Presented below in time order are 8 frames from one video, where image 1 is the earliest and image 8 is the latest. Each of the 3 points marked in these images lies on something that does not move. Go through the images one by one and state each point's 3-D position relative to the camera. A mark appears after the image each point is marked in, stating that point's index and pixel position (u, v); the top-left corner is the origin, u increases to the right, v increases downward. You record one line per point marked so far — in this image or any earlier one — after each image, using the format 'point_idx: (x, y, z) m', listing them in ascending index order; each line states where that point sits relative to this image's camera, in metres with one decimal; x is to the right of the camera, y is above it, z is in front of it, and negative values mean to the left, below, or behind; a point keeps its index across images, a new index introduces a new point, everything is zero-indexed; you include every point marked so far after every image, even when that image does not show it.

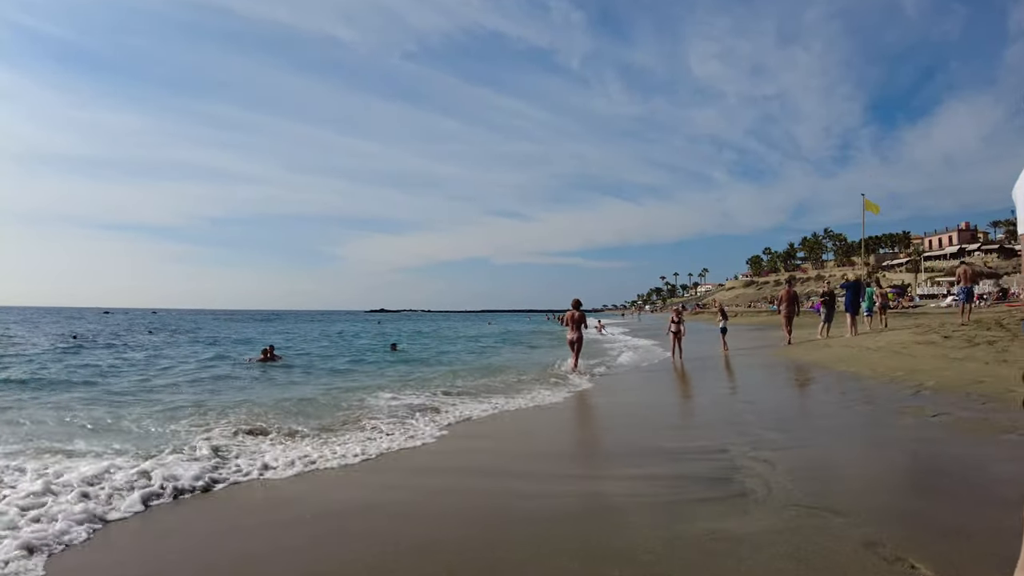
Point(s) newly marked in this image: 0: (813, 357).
0: (+6.1, -1.4, +11.7) m
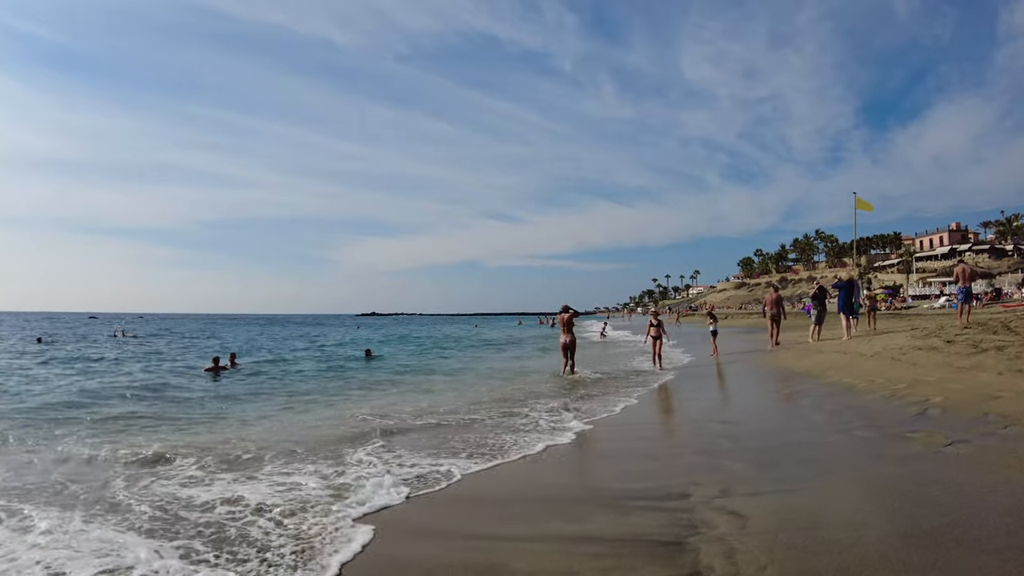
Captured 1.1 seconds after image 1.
0: (+5.3, -1.4, +10.6) m
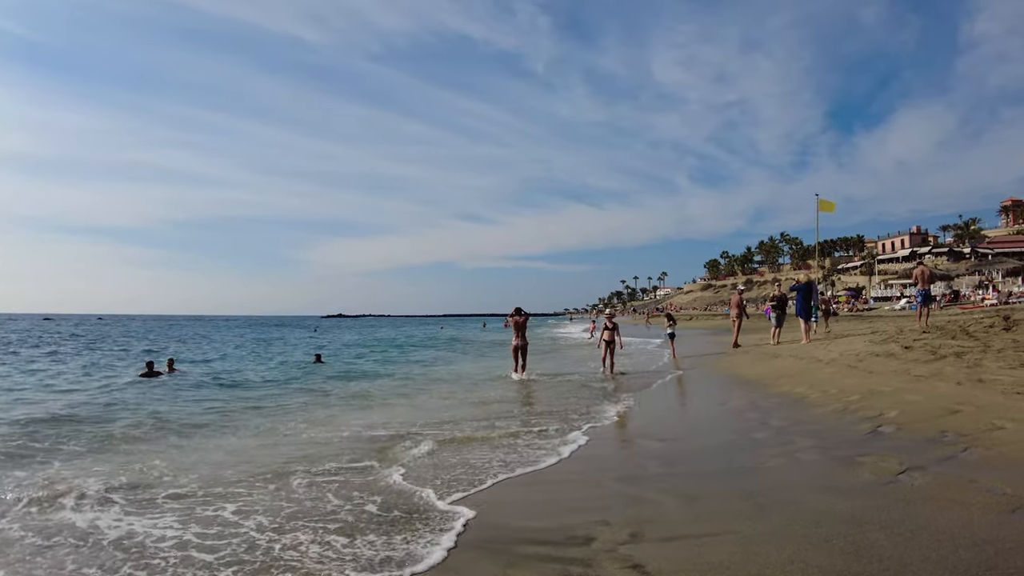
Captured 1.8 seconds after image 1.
0: (+4.3, -1.4, +10.0) m
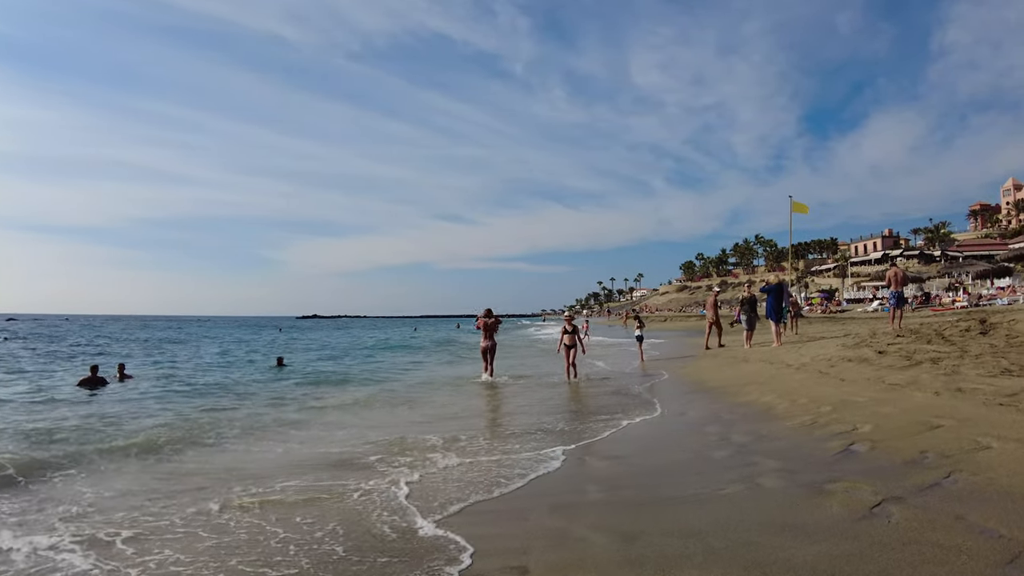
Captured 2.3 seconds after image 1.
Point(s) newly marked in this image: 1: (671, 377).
0: (+3.5, -1.5, +9.5) m
1: (+3.1, -1.8, +11.3) m
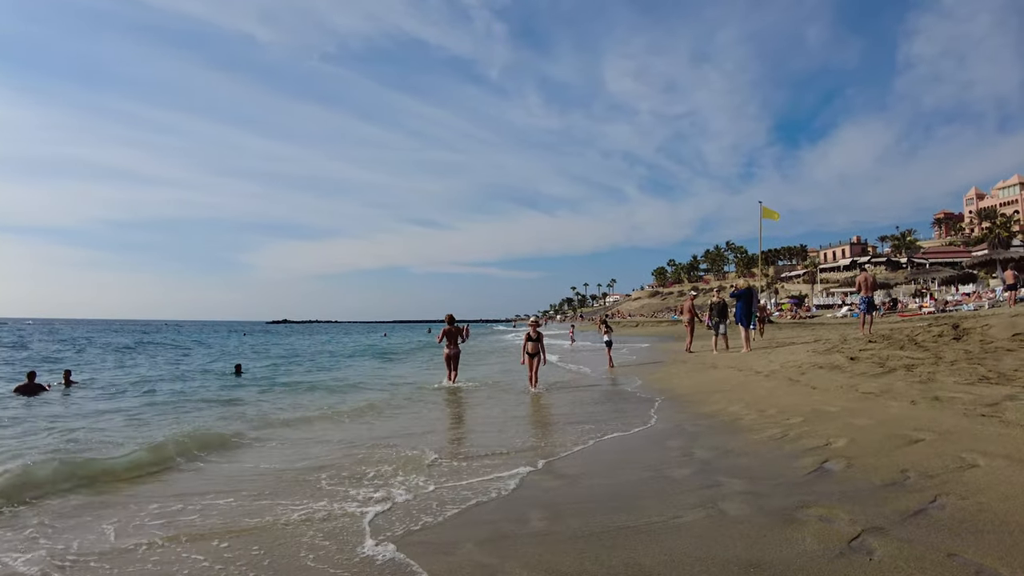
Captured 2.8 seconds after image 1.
0: (+2.8, -1.5, +9.0) m
1: (+2.4, -1.8, +10.9) m
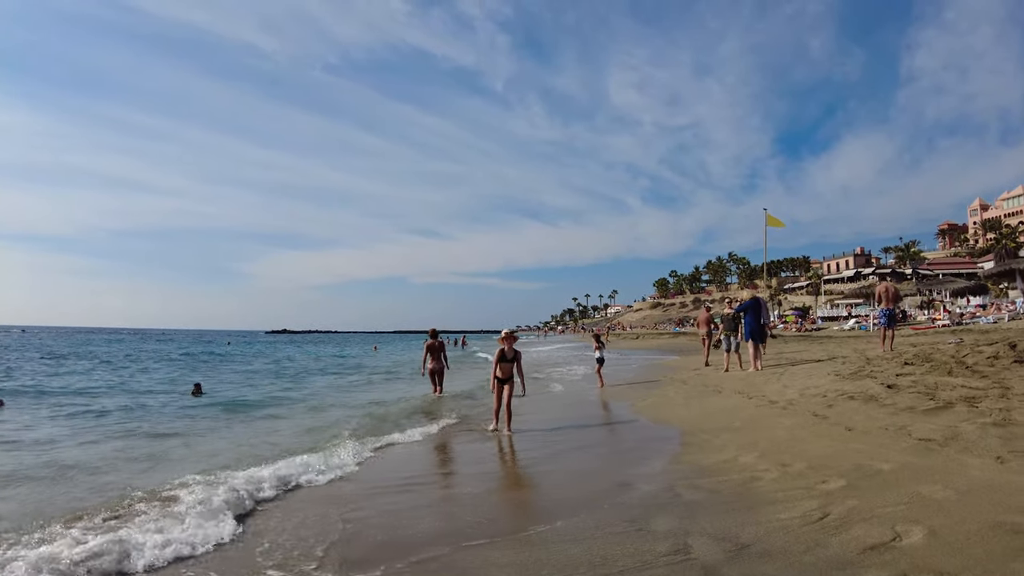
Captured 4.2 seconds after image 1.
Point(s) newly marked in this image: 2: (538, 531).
0: (+2.3, -1.6, +7.5) m
1: (+1.9, -2.0, +9.3) m
2: (+0.2, -1.6, +3.7) m
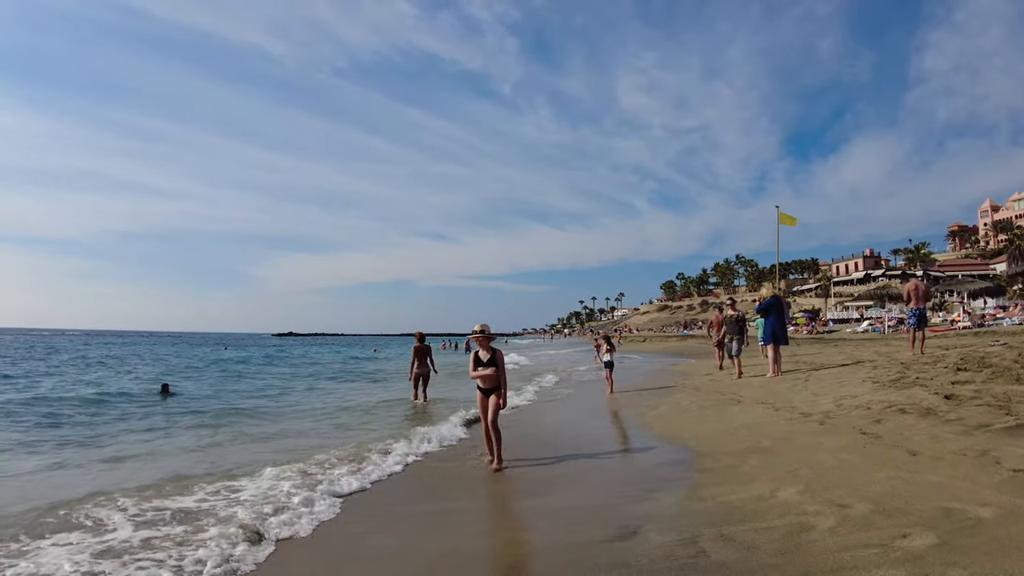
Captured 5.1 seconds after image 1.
0: (+2.2, -1.6, +6.4) m
1: (+1.8, -1.9, +8.3) m
2: (0.0, -1.5, +2.6) m
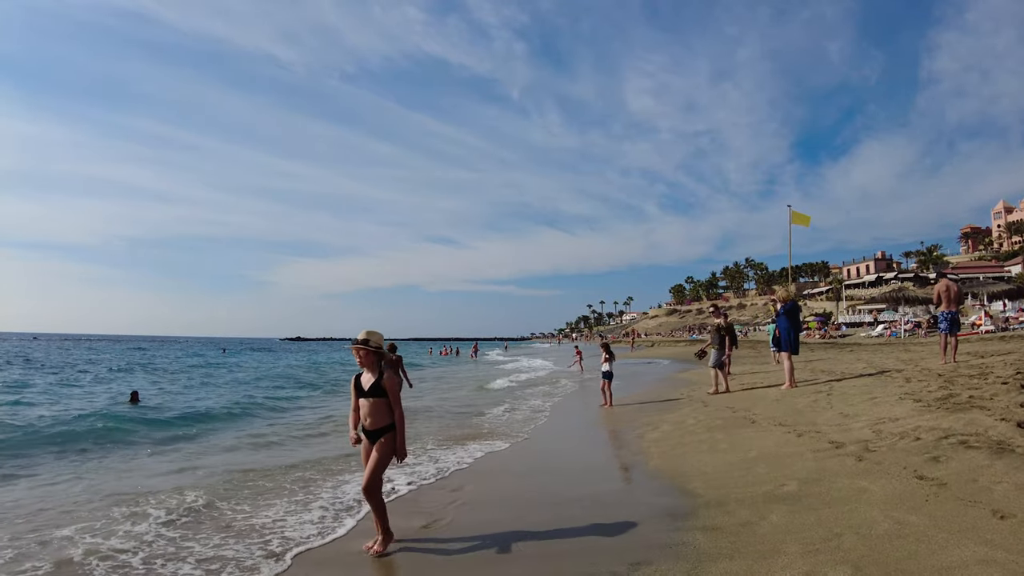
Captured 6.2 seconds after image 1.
0: (+1.9, -1.6, +5.2) m
1: (+1.5, -2.0, +7.1) m
2: (-0.4, -1.5, +1.5) m
